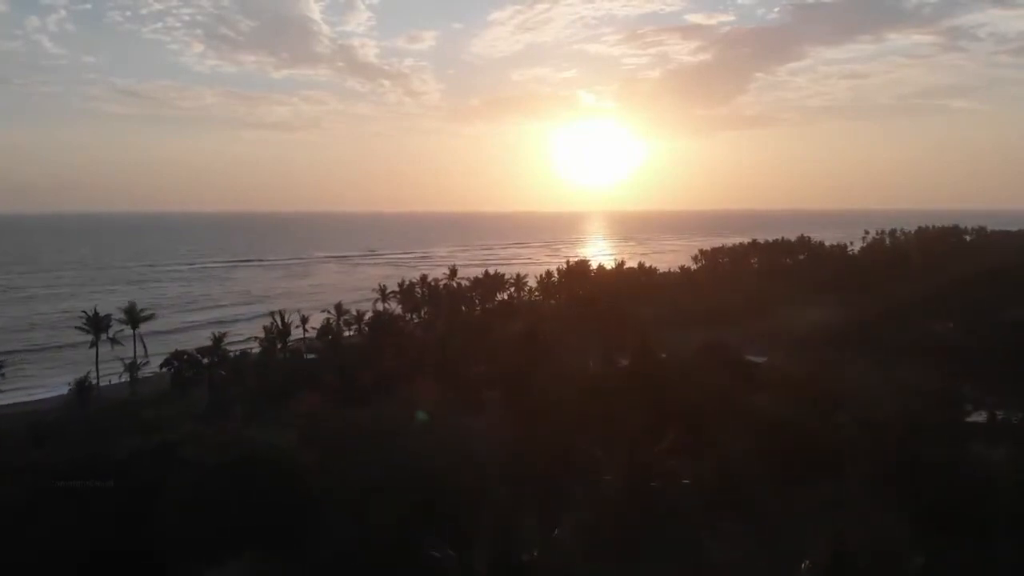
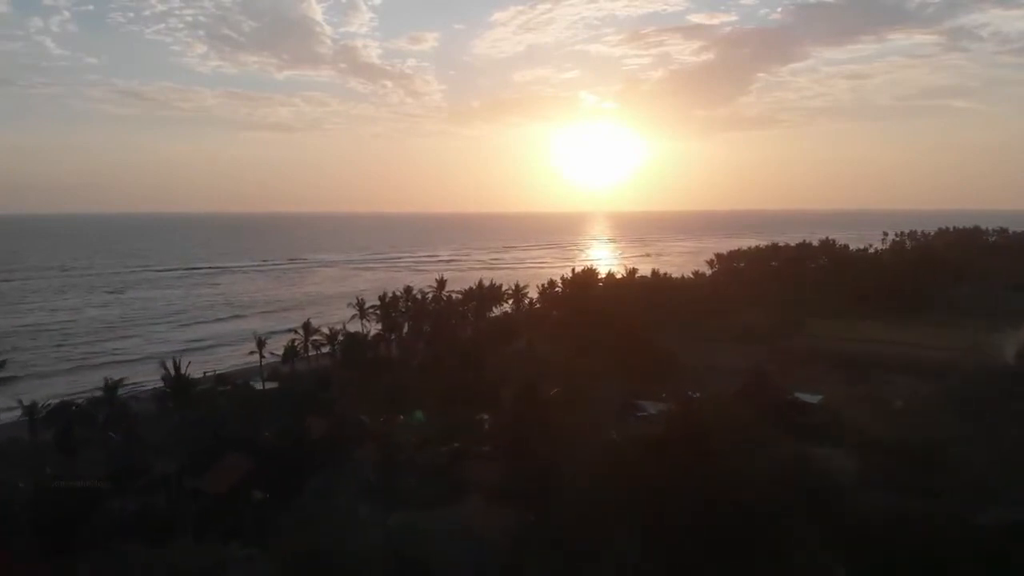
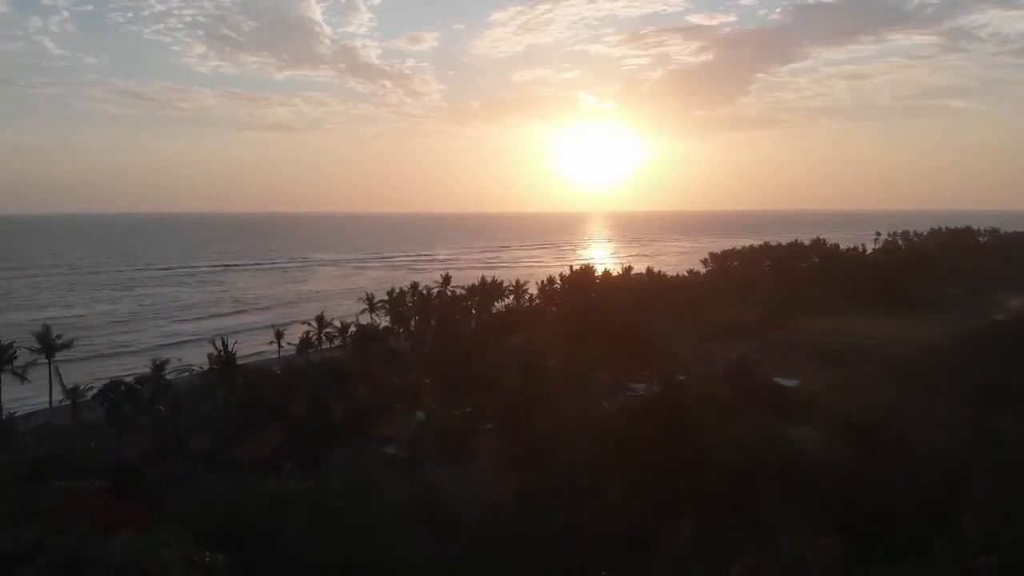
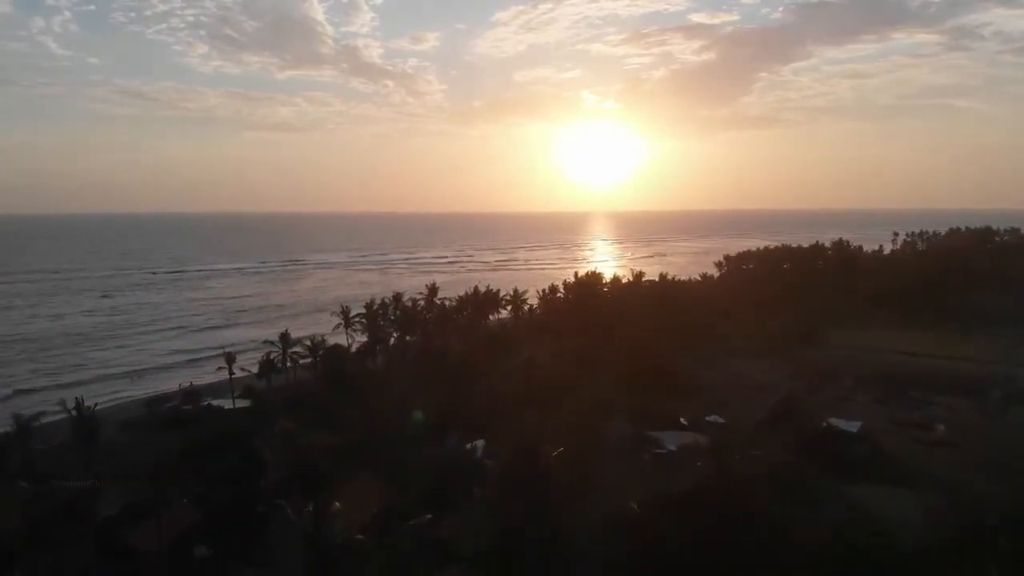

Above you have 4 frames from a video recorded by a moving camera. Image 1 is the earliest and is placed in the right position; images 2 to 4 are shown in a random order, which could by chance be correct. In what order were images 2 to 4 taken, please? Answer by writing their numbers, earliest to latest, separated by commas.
3, 2, 4
